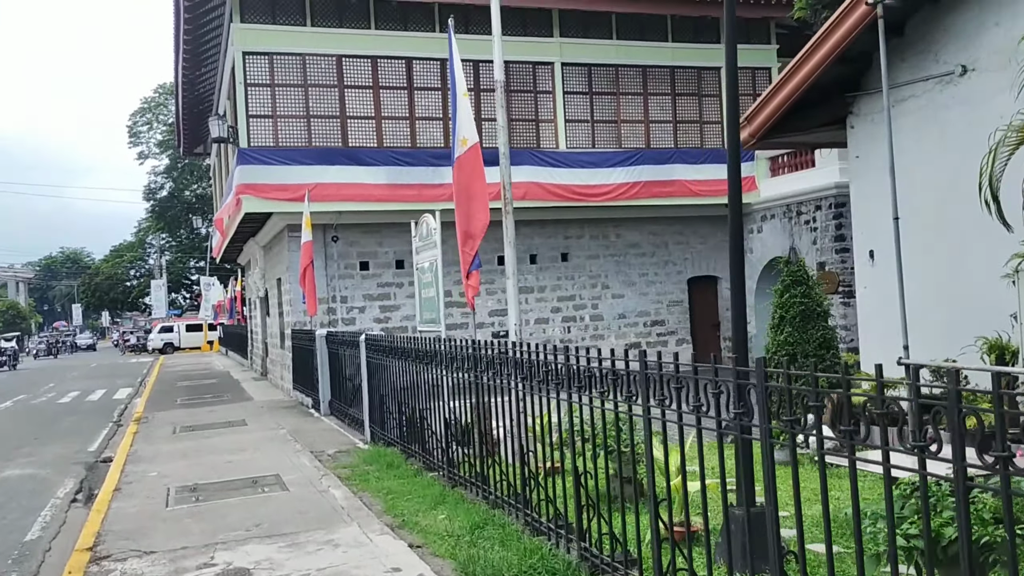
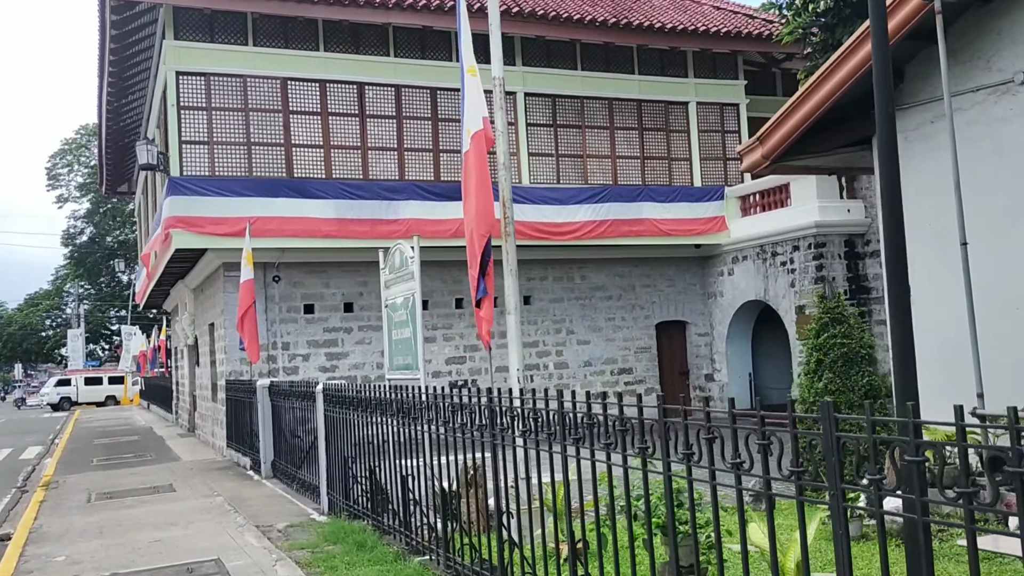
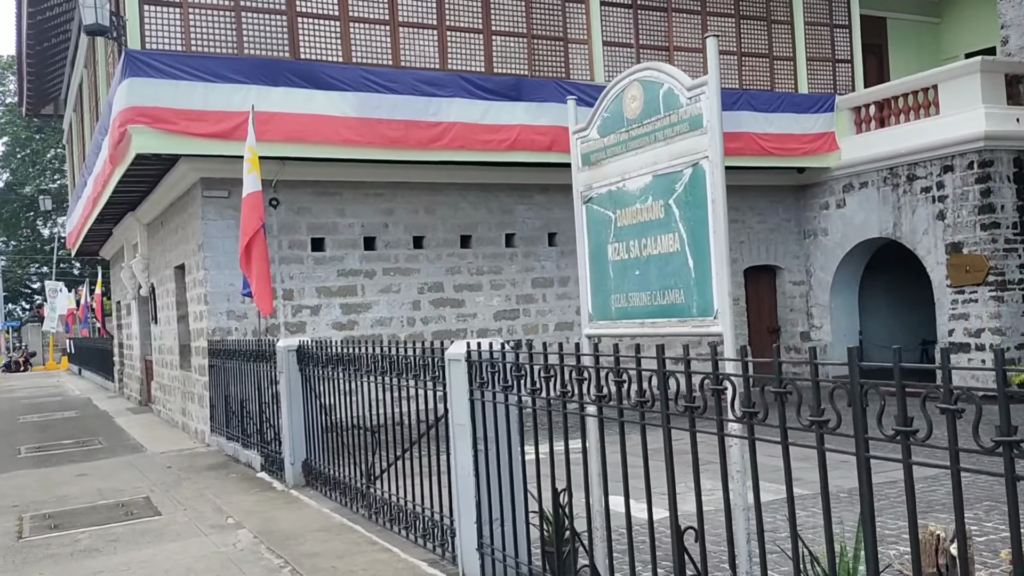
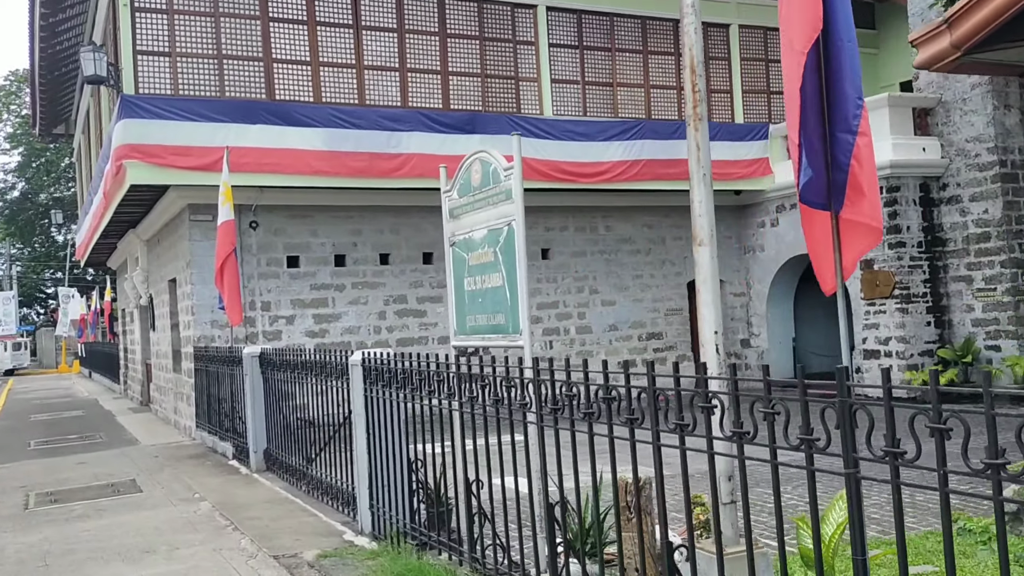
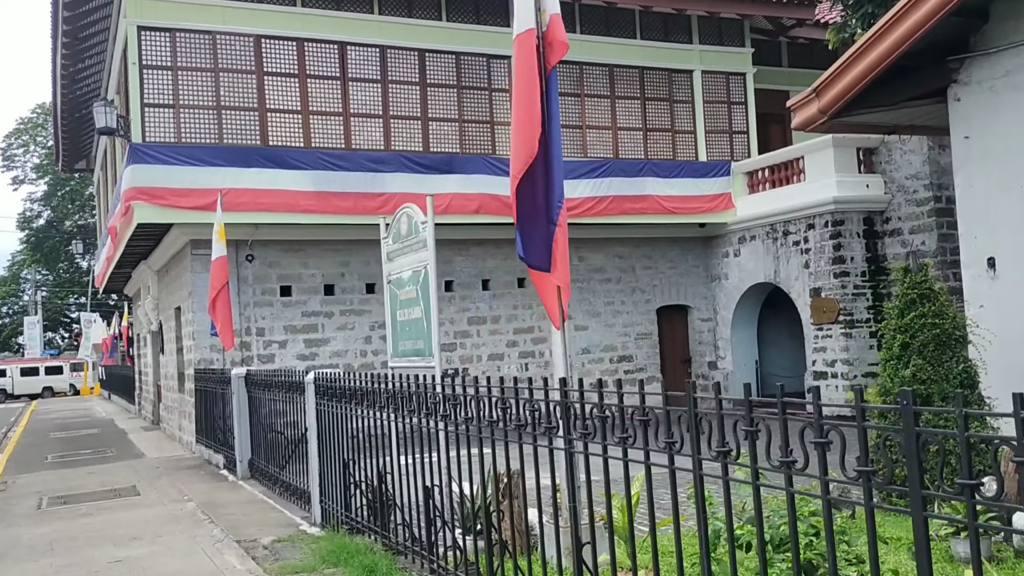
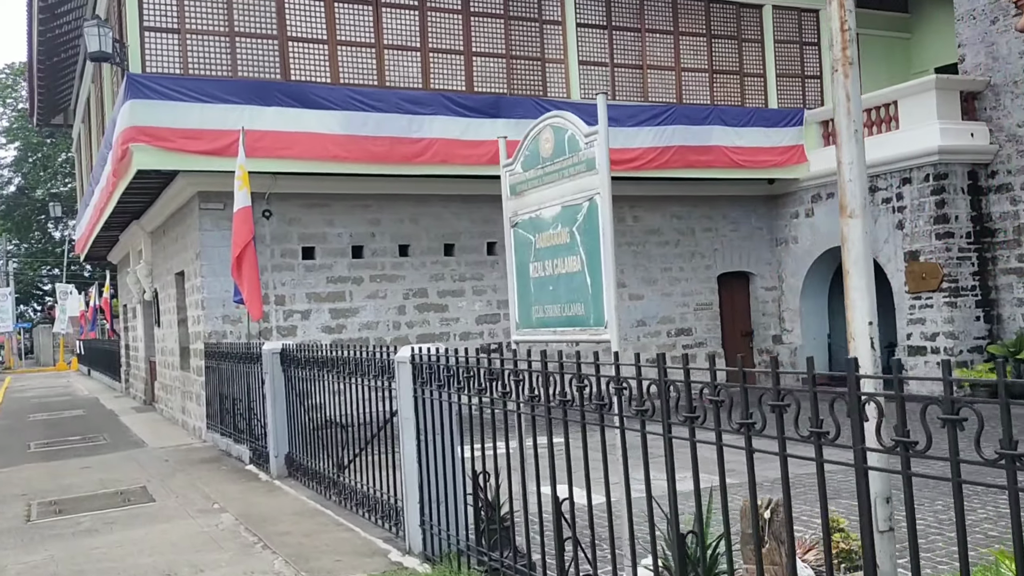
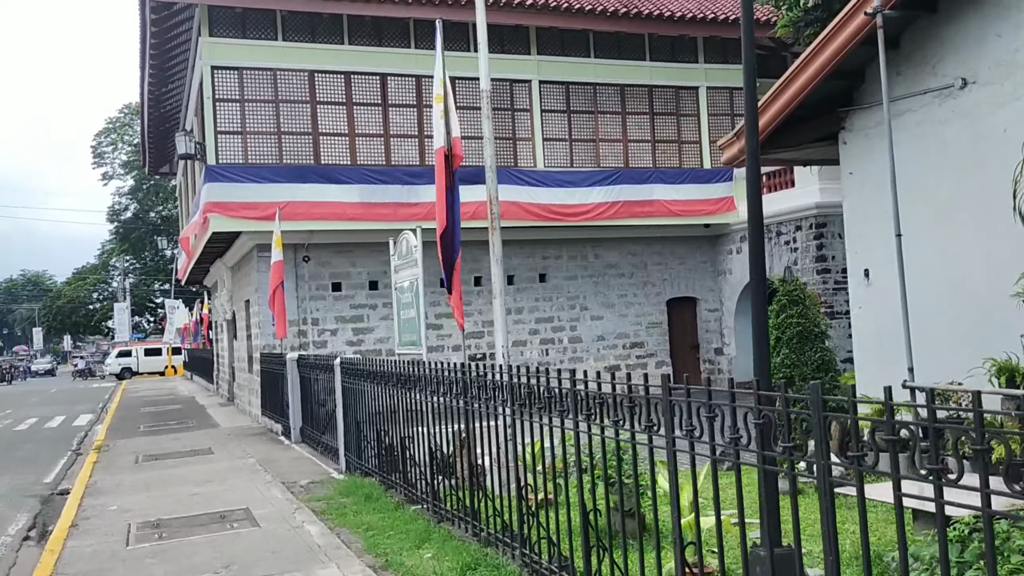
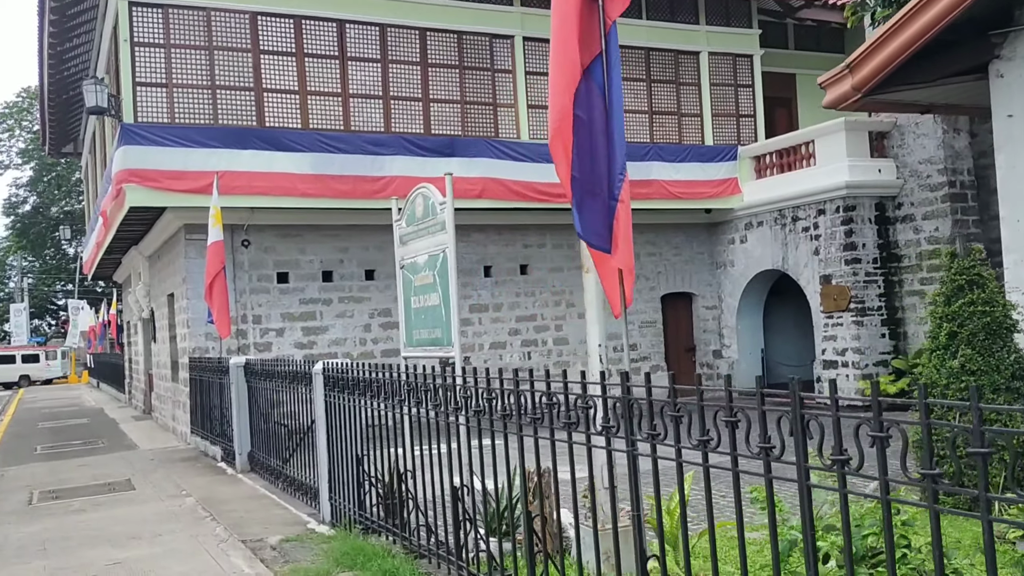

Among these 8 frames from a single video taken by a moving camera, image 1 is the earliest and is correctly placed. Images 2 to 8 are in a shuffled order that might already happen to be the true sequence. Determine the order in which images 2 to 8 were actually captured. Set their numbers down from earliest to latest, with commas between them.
7, 2, 5, 8, 4, 6, 3
